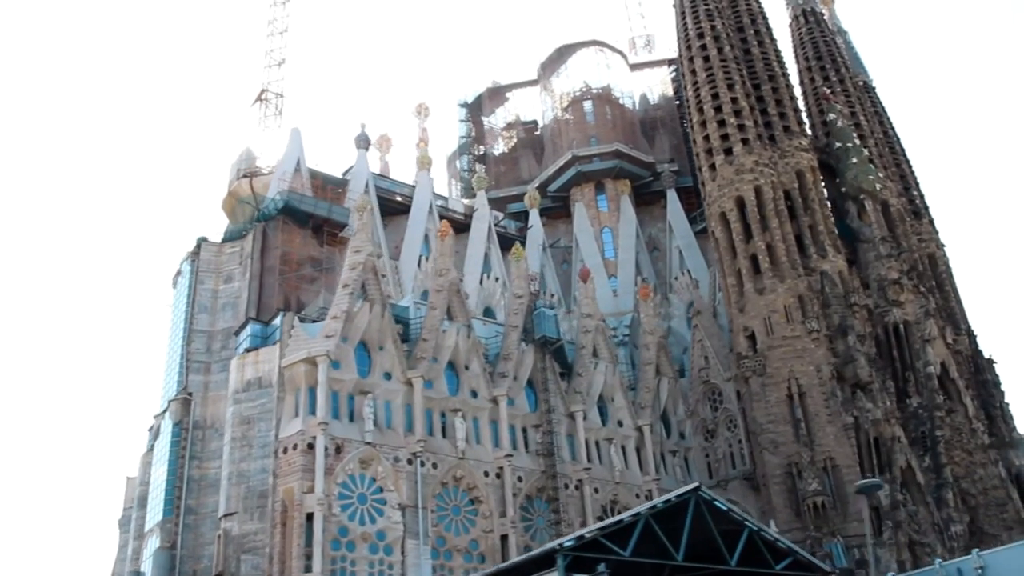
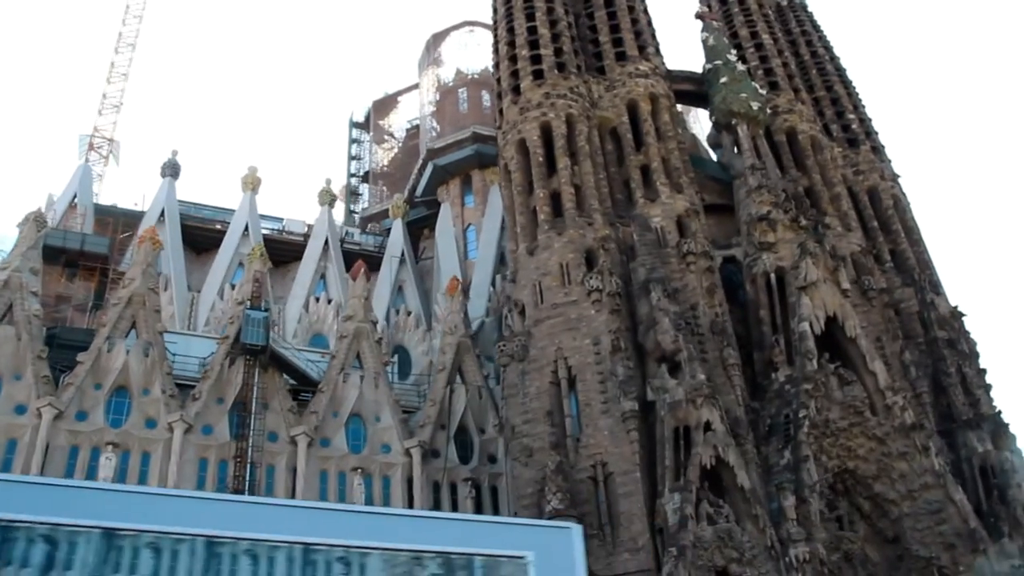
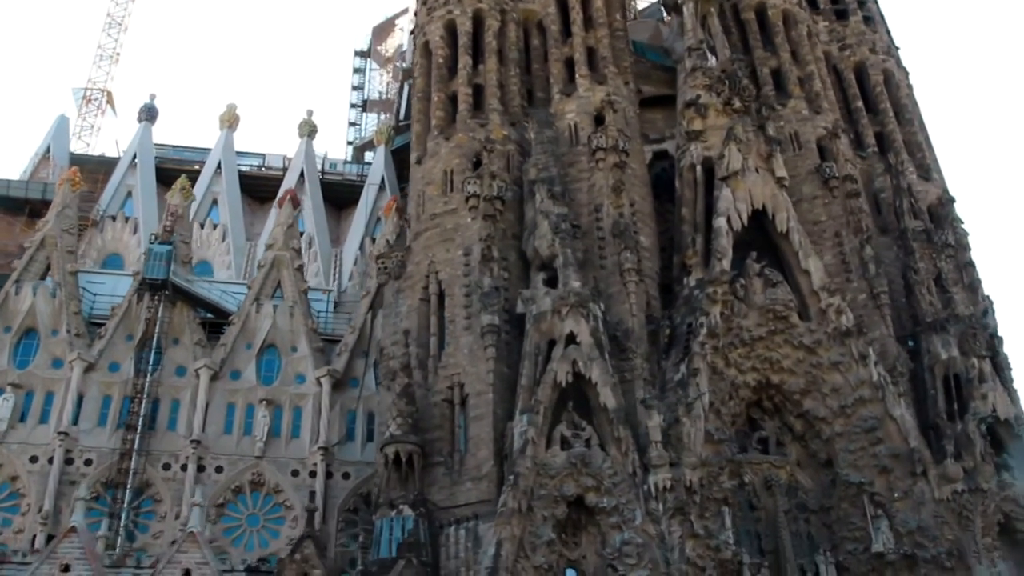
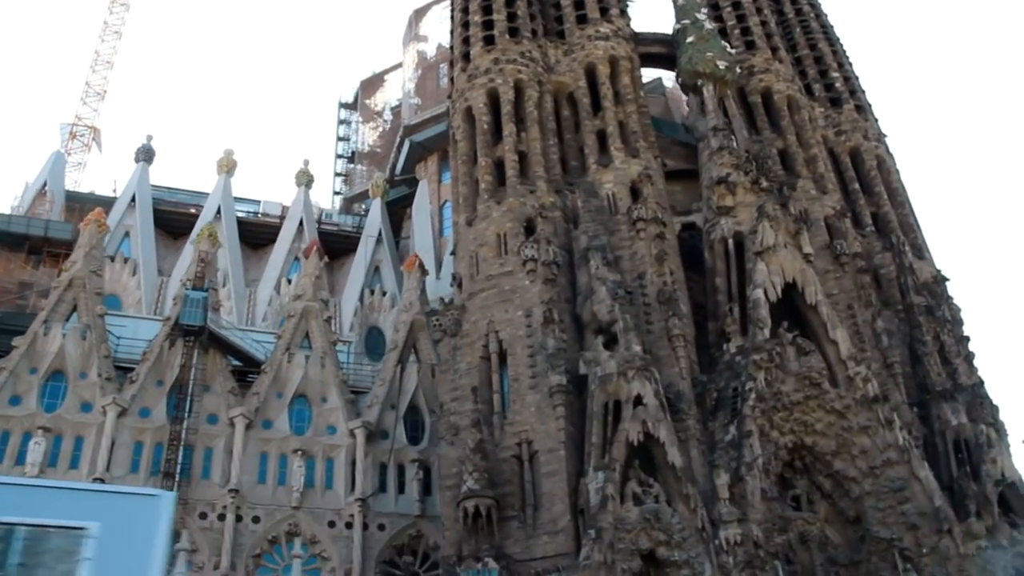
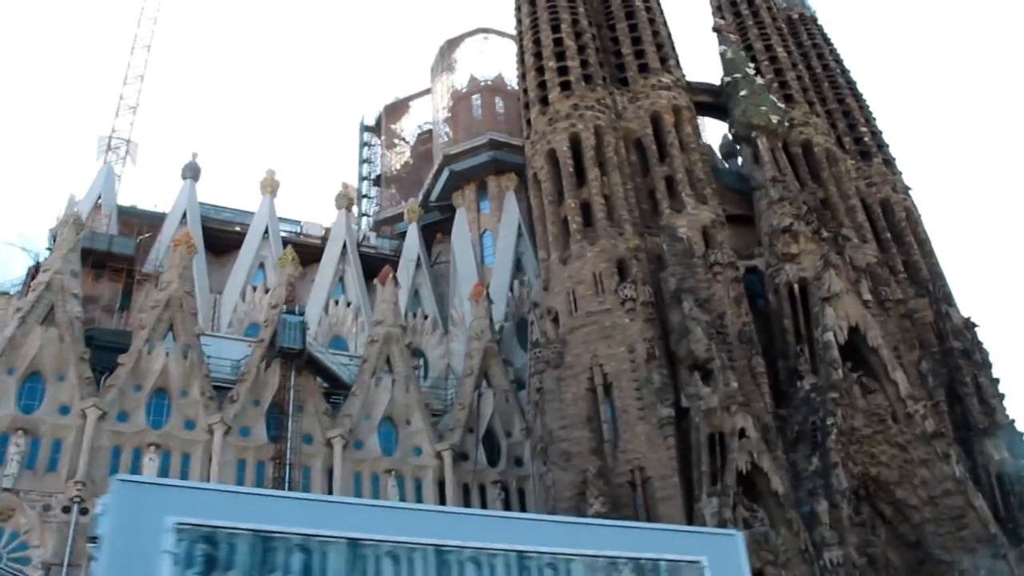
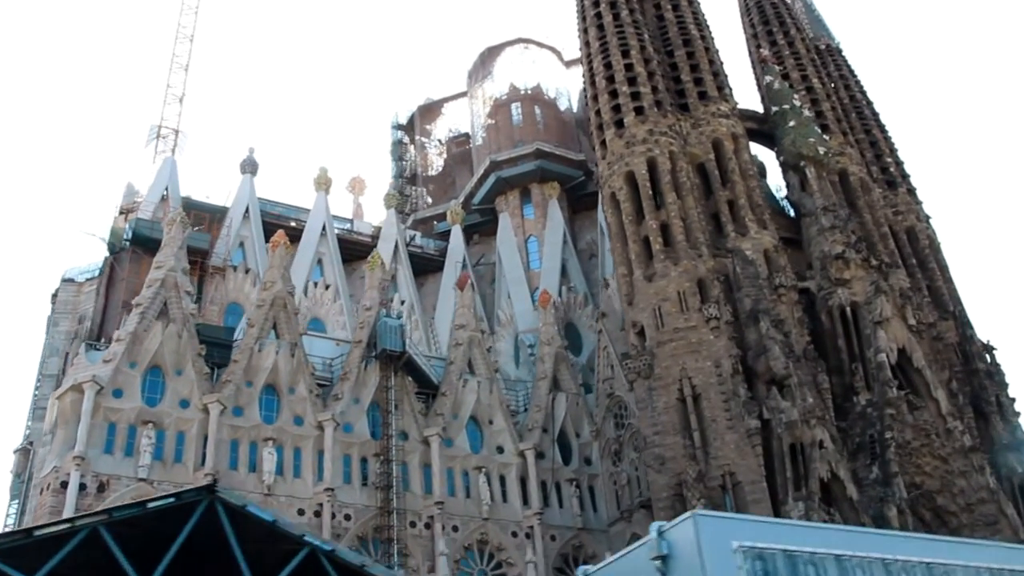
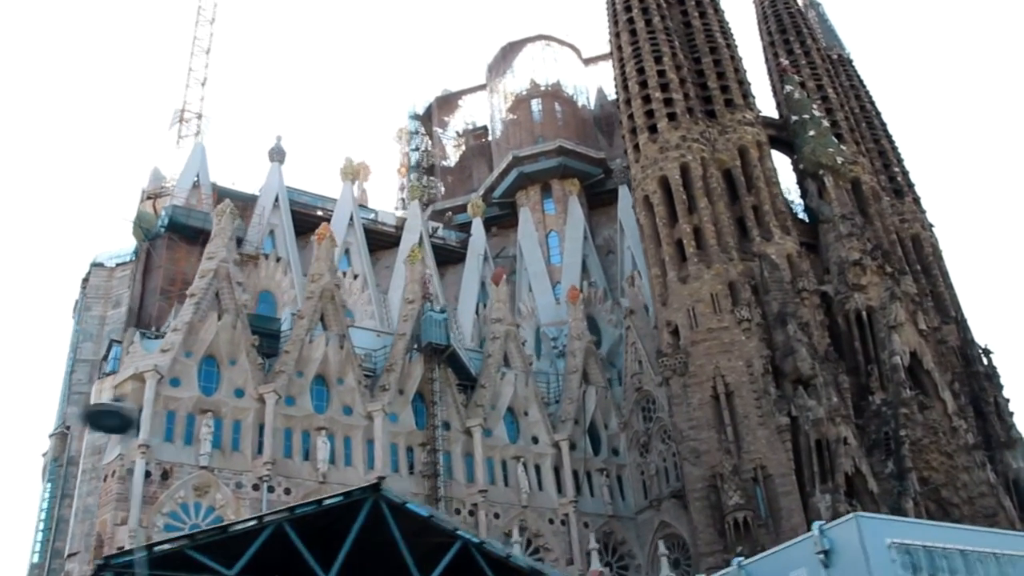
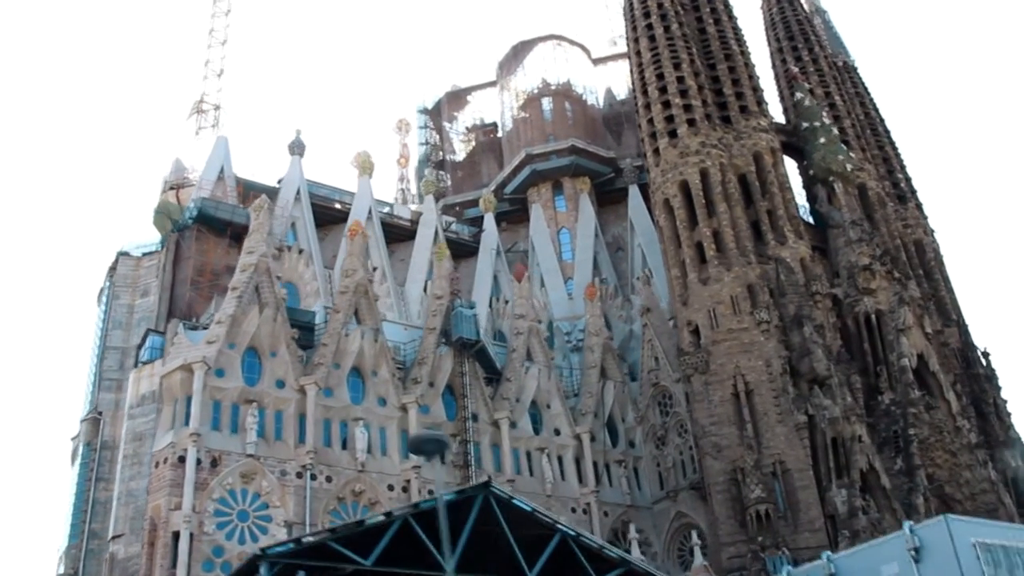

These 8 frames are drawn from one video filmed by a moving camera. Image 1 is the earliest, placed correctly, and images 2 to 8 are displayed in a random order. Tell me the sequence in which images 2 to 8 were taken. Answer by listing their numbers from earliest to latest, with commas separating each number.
8, 7, 6, 5, 2, 4, 3
